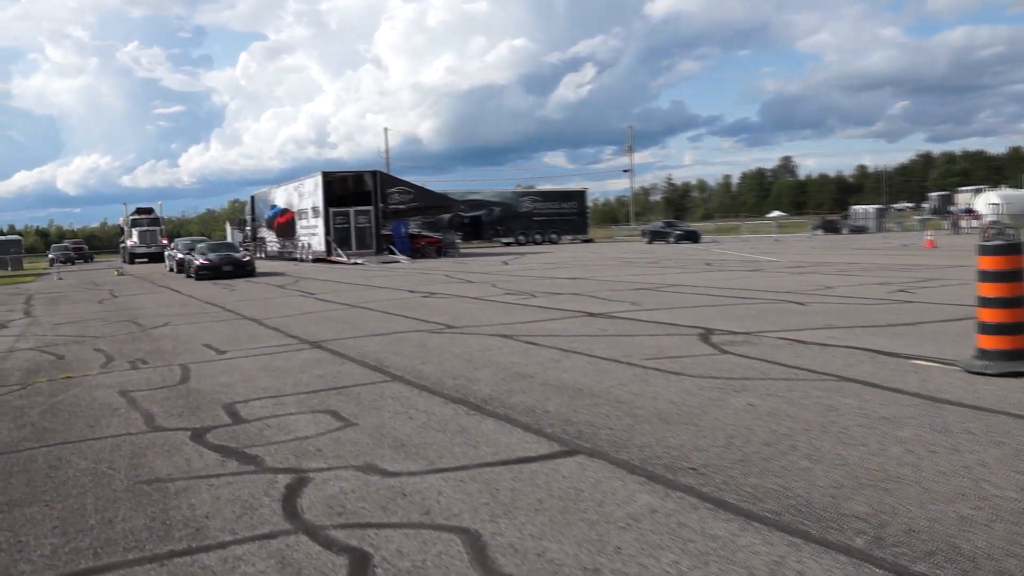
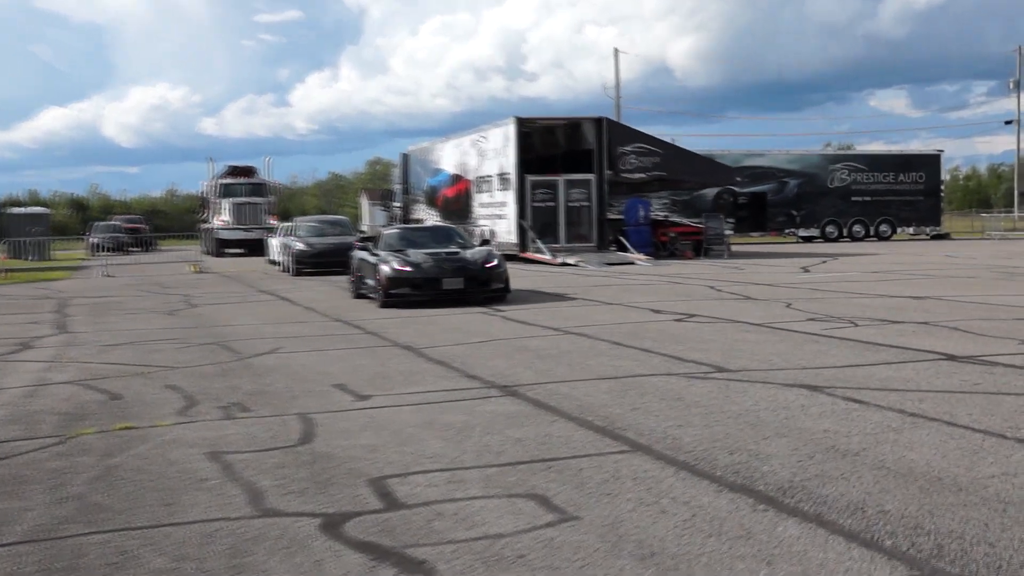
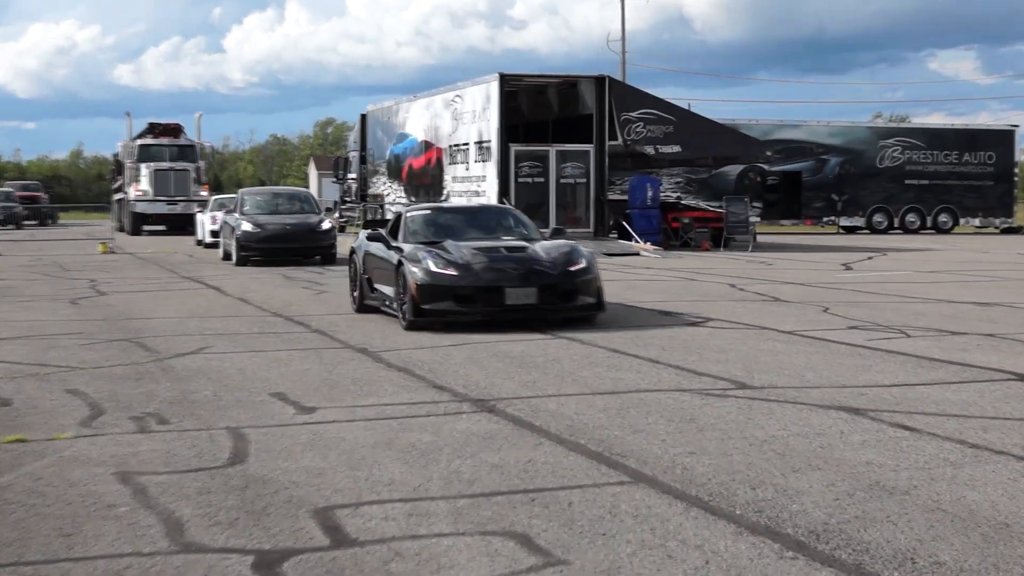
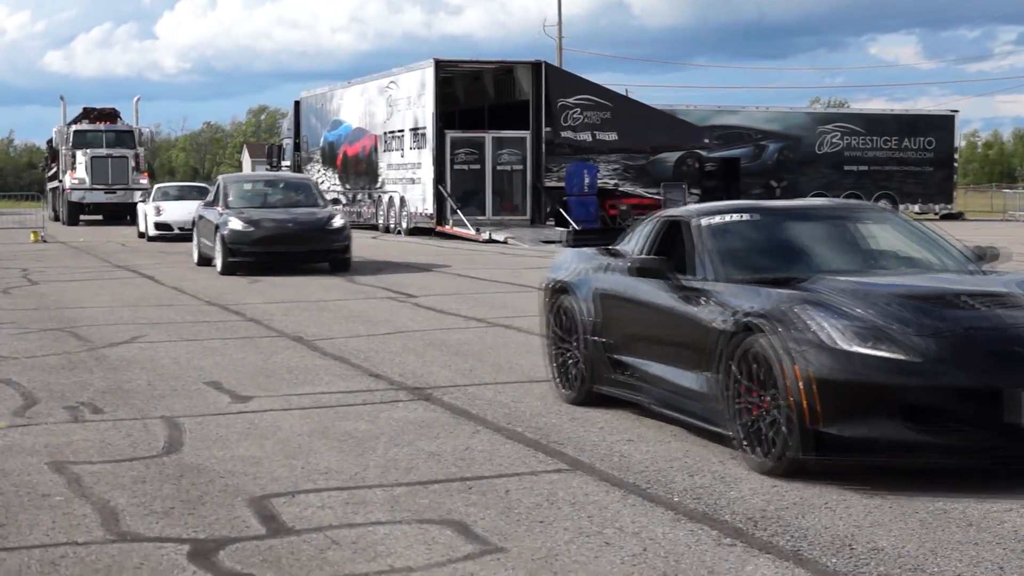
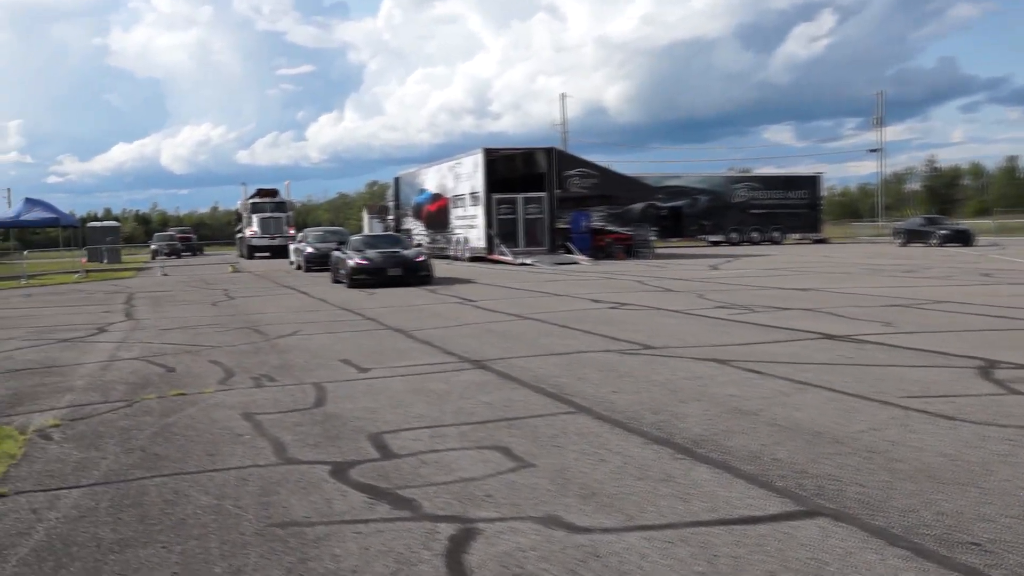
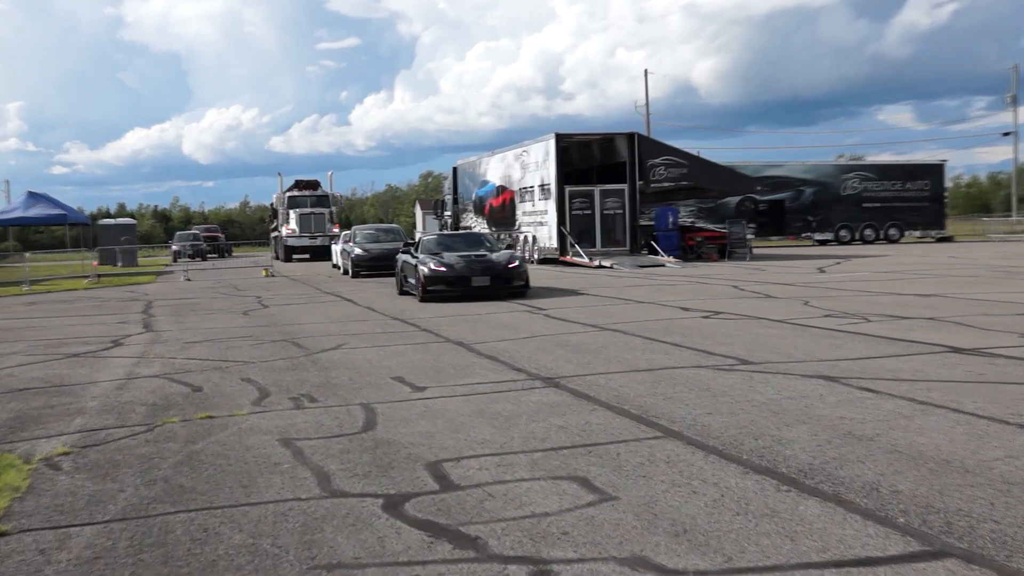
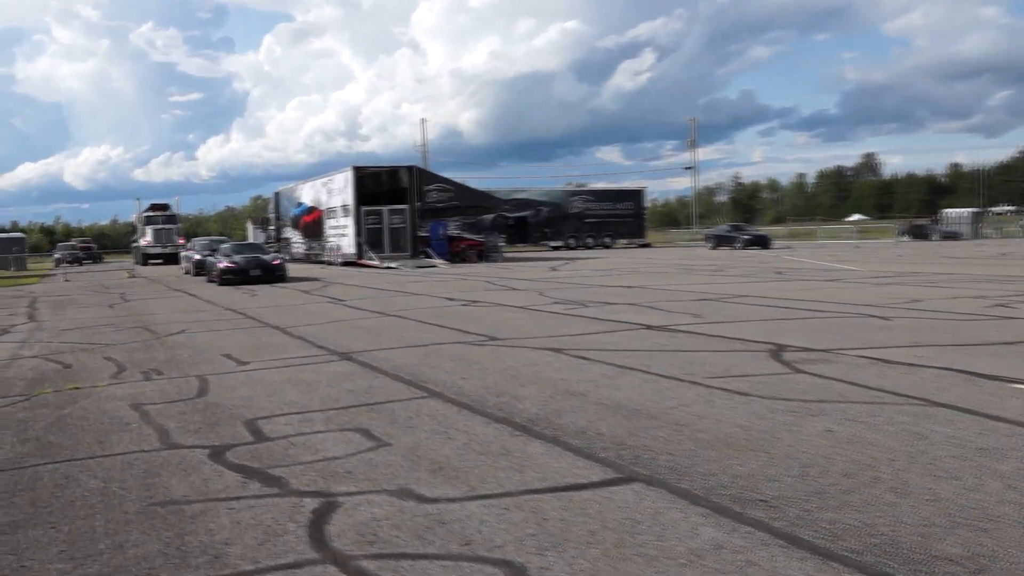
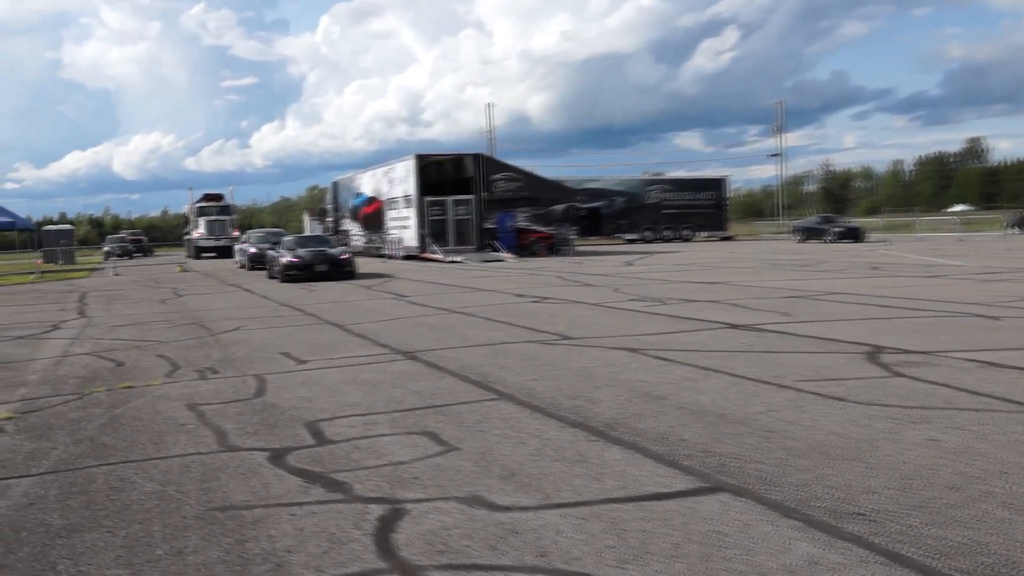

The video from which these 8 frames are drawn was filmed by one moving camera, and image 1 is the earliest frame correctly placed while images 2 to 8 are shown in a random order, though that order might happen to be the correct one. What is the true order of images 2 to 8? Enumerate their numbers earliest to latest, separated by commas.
7, 8, 5, 6, 2, 3, 4
